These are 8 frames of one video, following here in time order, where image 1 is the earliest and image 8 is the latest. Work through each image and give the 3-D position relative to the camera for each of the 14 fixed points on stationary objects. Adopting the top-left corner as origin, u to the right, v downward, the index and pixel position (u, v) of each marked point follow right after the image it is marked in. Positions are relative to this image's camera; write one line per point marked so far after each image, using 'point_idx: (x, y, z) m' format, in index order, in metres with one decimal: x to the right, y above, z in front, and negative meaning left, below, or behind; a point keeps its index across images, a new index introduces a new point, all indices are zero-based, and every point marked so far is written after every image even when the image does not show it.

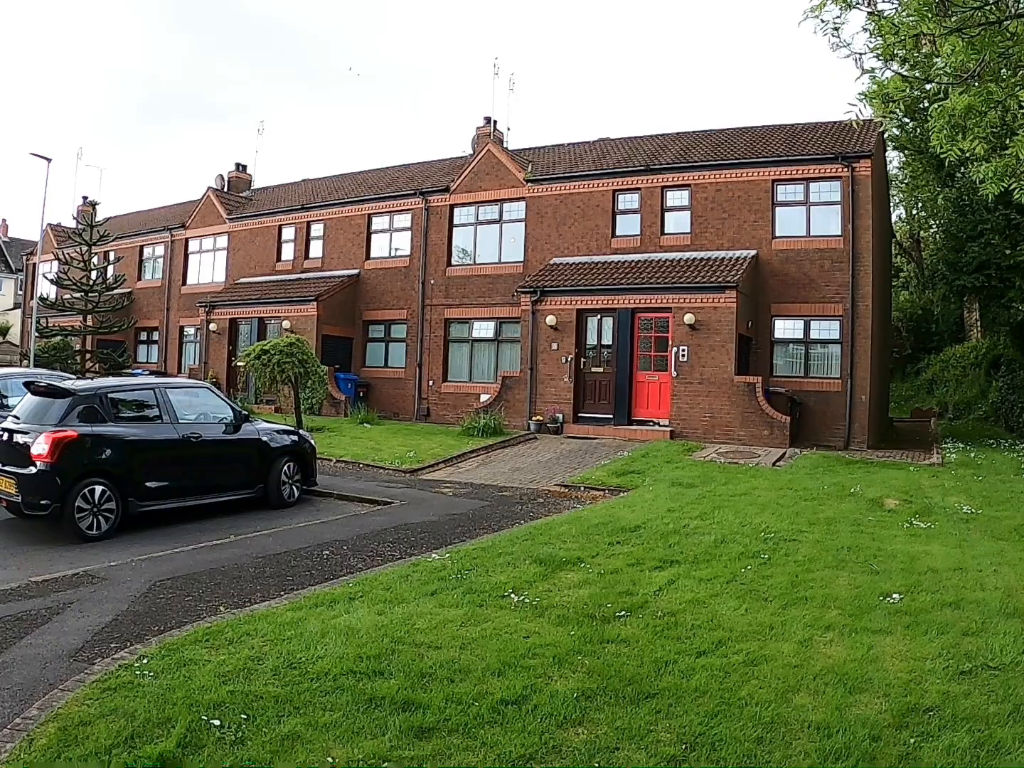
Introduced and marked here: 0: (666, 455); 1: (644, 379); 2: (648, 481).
0: (+2.1, -0.9, +14.8) m
1: (+2.1, +0.1, +18.6) m
2: (+1.5, -1.1, +12.3) m
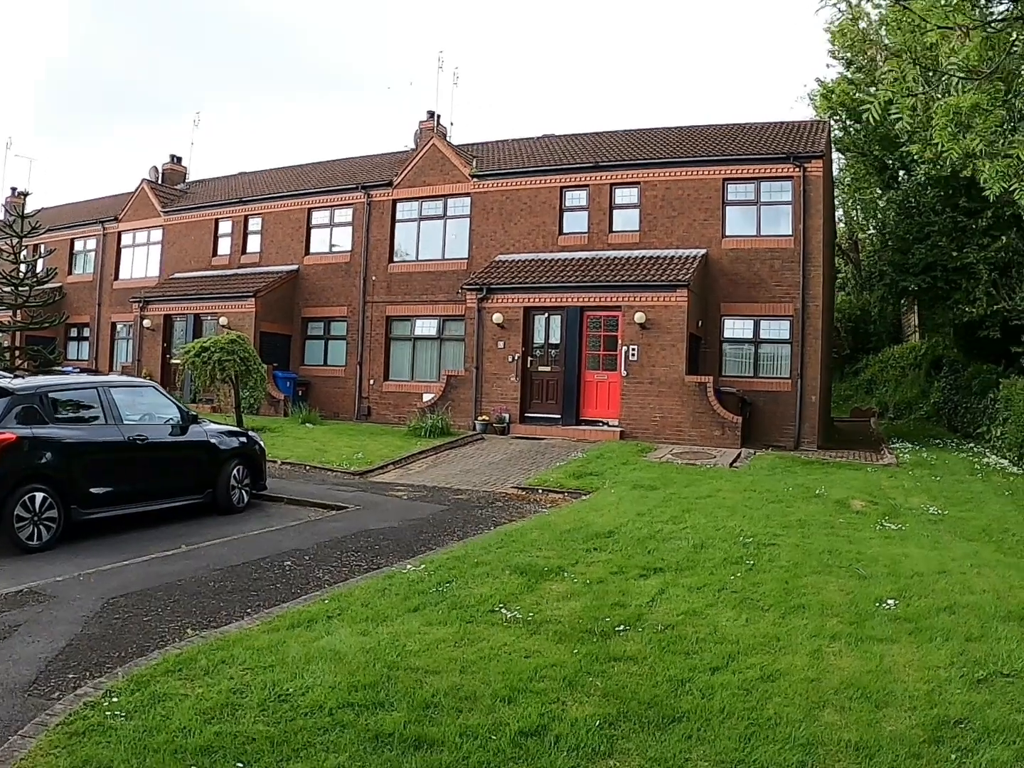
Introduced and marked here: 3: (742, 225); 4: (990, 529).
0: (+1.4, -0.9, +14.5) m
1: (+1.3, +0.1, +18.3) m
2: (+1.1, -1.1, +11.9) m
3: (+4.0, +2.7, +19.0) m
4: (+4.8, -1.5, +11.0) m
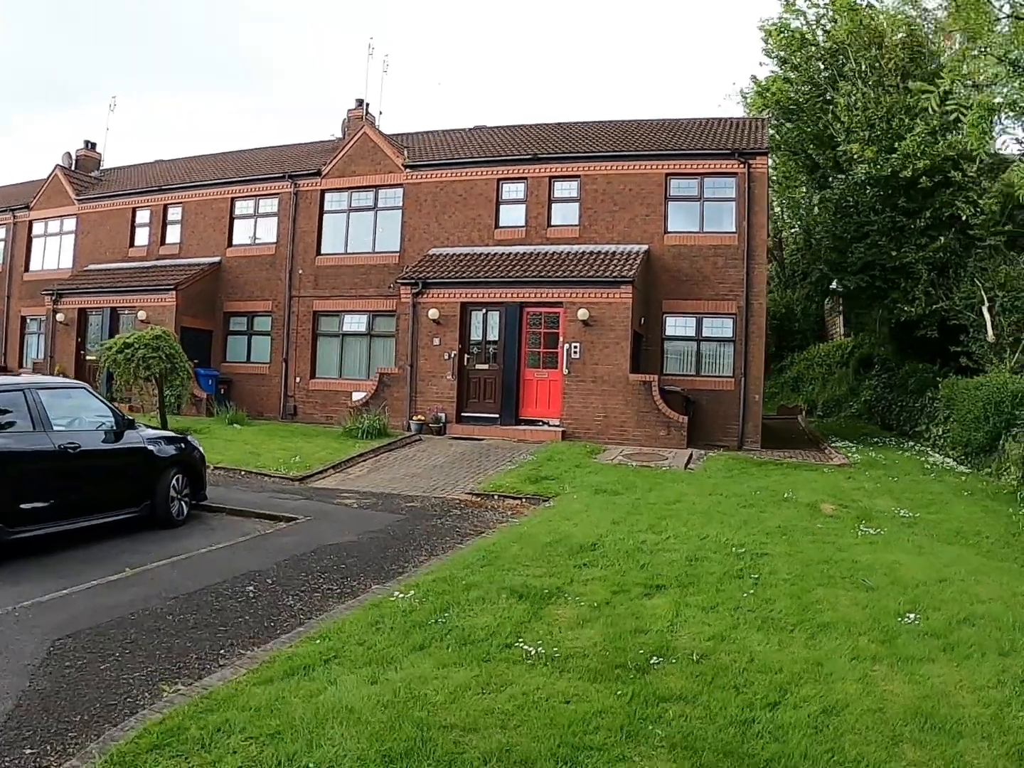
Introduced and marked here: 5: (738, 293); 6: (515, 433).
0: (+0.8, -0.9, +13.9) m
1: (+0.3, +0.1, +17.7) m
2: (+0.6, -1.1, +11.3) m
3: (+2.9, +2.8, +18.6) m
4: (+4.4, -1.4, +10.7) m
5: (+3.7, +1.5, +18.1) m
6: (-0.1, -0.7, +16.6) m
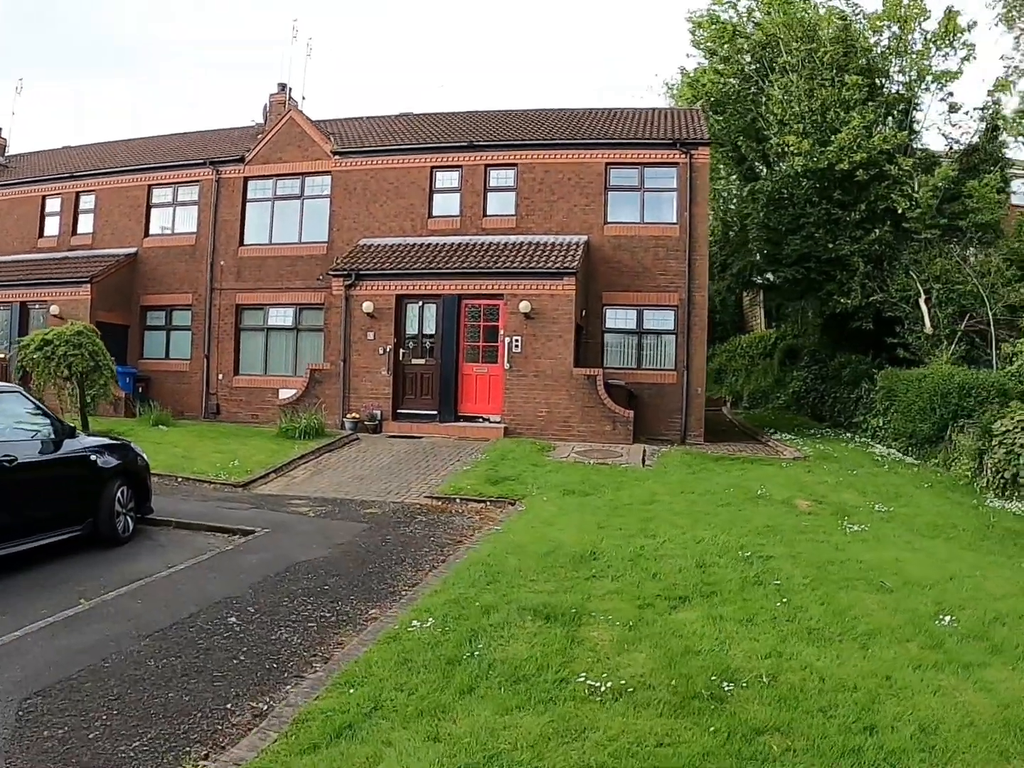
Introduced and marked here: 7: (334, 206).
0: (+0.2, -0.8, +13.3) m
1: (-0.7, +0.2, +17.1) m
2: (+0.2, -1.0, +10.7) m
3: (+1.8, +2.9, +18.2) m
4: (+4.1, -1.4, +10.5) m
5: (+2.7, +1.6, +17.8) m
6: (-0.9, -0.6, +15.9) m
7: (-3.1, +3.1, +18.9) m
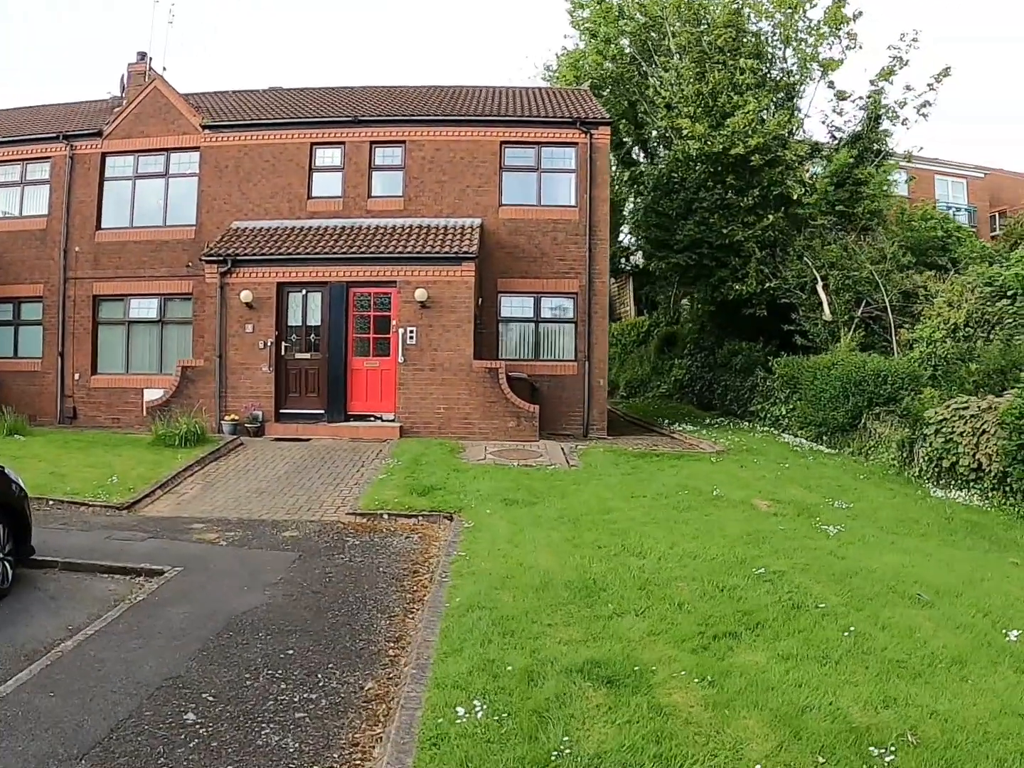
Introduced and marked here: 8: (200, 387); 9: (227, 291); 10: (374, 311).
0: (-0.8, -0.8, +12.1) m
1: (-2.1, +0.3, +15.7) m
2: (-0.4, -1.0, +9.5) m
3: (+0.1, +3.0, +17.1) m
4: (+3.5, -1.3, +9.8) m
5: (+1.1, +1.7, +16.8) m
6: (-2.2, -0.6, +14.5) m
7: (-4.8, +3.1, +17.1) m
8: (-4.4, 0.0, +15.6) m
9: (-4.1, +1.3, +15.6) m
10: (-2.0, +1.0, +15.6) m
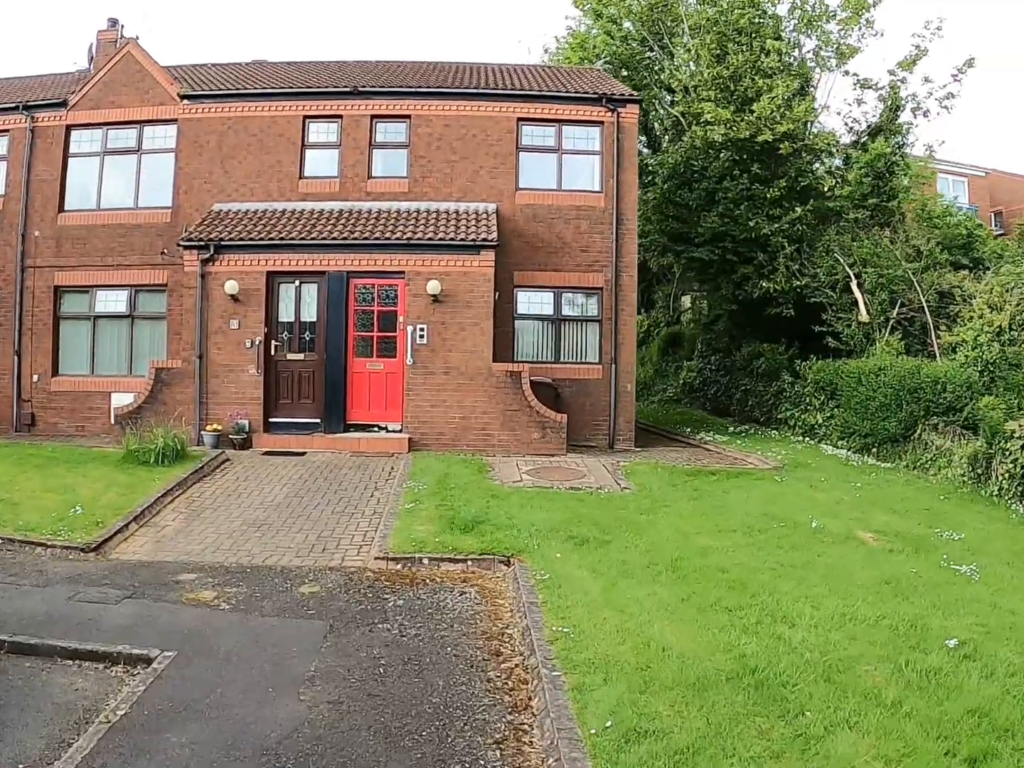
0: (-0.4, -0.9, +10.2) m
1: (-1.9, +0.2, +13.8) m
2: (+0.1, -1.1, +7.7) m
3: (+0.4, +2.9, +15.3) m
4: (+3.9, -1.3, +8.1) m
5: (+1.3, +1.7, +15.0) m
6: (-1.9, -0.7, +12.6) m
7: (-4.6, +3.0, +15.1) m
8: (-4.1, -0.1, +13.6) m
9: (-3.8, +1.3, +13.7) m
10: (-1.7, +1.0, +13.8) m
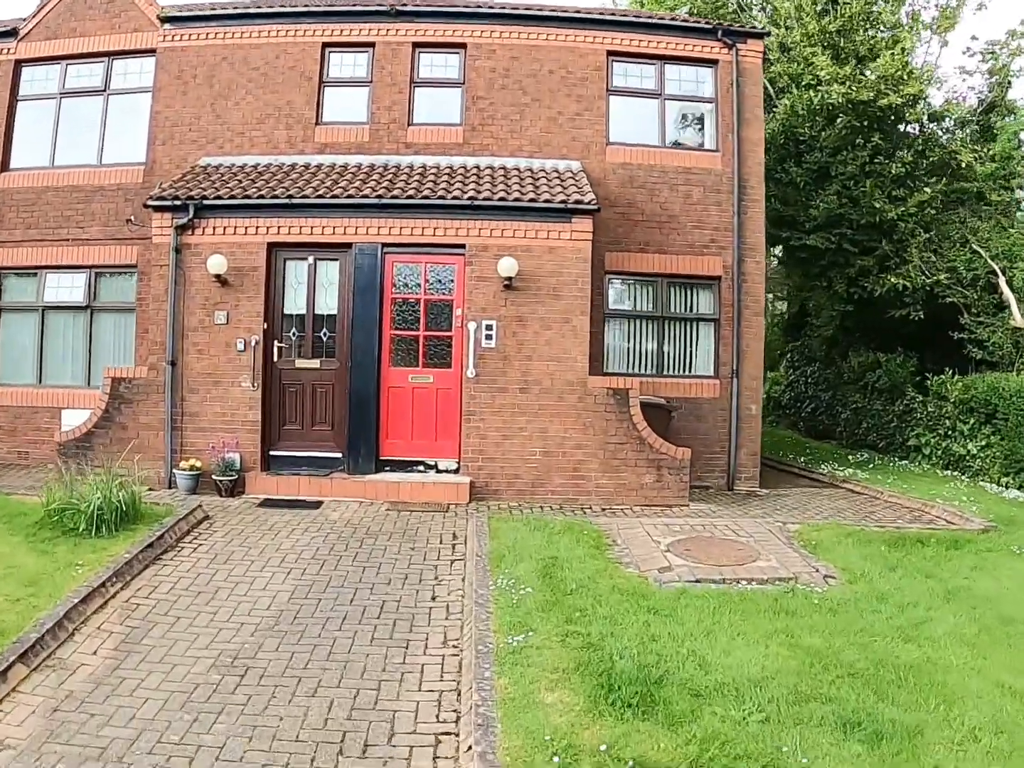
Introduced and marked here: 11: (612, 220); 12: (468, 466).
0: (+0.4, -1.0, +6.5) m
1: (-1.0, 0.0, +10.1) m
2: (+0.9, -1.2, +4.0) m
3: (+1.3, +2.7, +11.6) m
4: (+4.7, -1.5, +4.4) m
5: (+2.2, +1.4, +11.3) m
6: (-1.1, -0.8, +8.9) m
7: (-3.7, +2.9, +11.5) m
8: (-3.3, -0.2, +9.9) m
9: (-2.9, +1.1, +10.0) m
10: (-0.8, +0.8, +10.0) m
11: (+1.0, +1.7, +11.4) m
12: (-0.4, -0.7, +9.6) m
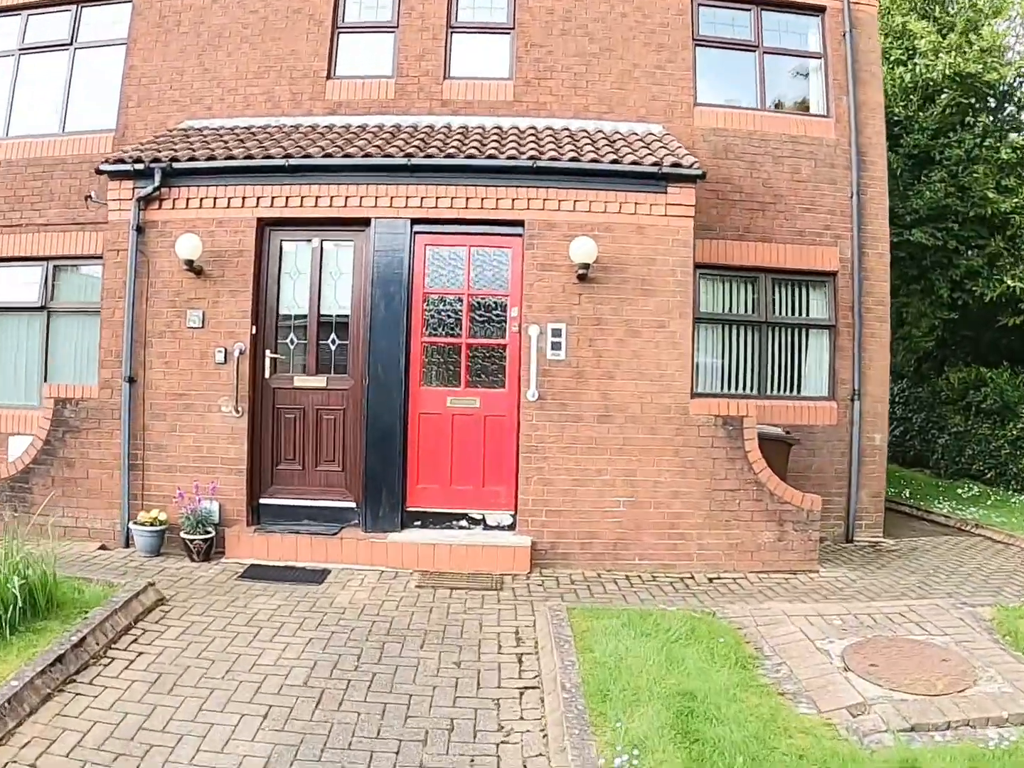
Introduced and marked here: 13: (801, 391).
0: (+0.8, -1.2, +4.2) m
1: (-0.6, -0.1, +7.8) m
2: (+1.2, -1.3, +1.7) m
3: (+1.8, +2.5, +9.3) m
4: (+5.1, -1.6, +2.0) m
5: (+2.7, +1.3, +9.0) m
6: (-0.6, -1.0, +6.6) m
7: (-3.2, +2.7, +9.3) m
8: (-2.8, -0.4, +7.7) m
9: (-2.5, +1.0, +7.8) m
10: (-0.4, +0.6, +7.8) m
11: (+1.5, +1.5, +9.1) m
12: (0.0, -0.8, +7.4) m
13: (+2.4, -0.1, +9.1) m
